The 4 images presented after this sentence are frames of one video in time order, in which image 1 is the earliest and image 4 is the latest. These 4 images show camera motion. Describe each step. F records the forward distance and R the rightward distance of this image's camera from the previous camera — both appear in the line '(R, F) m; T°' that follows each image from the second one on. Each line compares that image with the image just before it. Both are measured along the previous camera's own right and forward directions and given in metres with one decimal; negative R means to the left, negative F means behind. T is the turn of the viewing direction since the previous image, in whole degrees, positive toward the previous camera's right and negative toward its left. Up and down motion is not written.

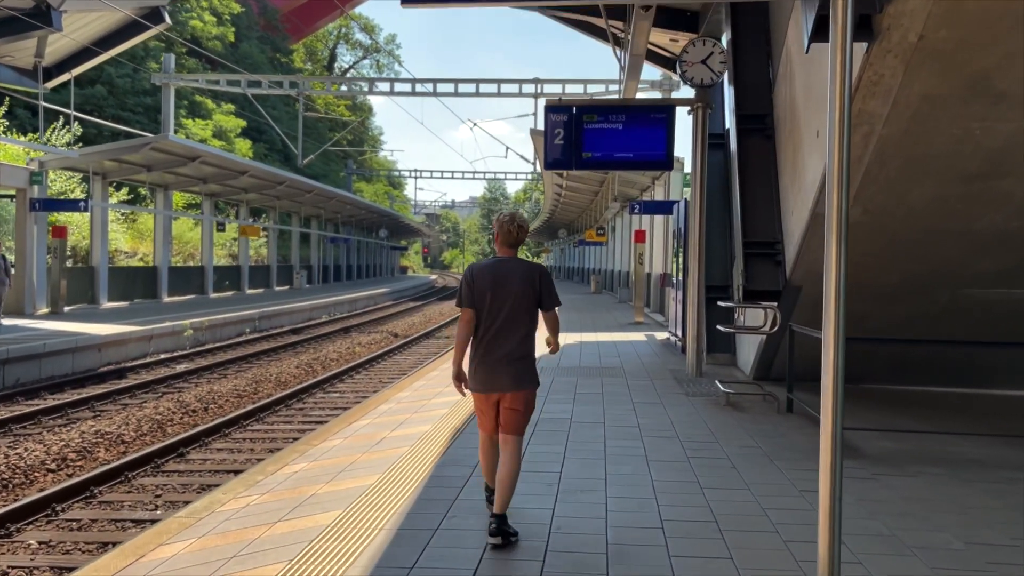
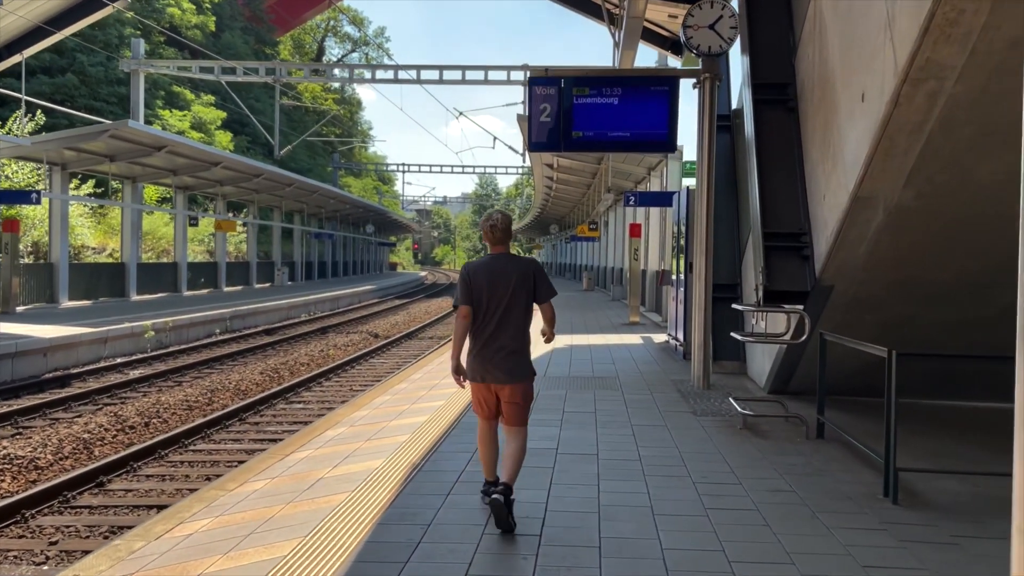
(+0.1, +1.3) m; 0°
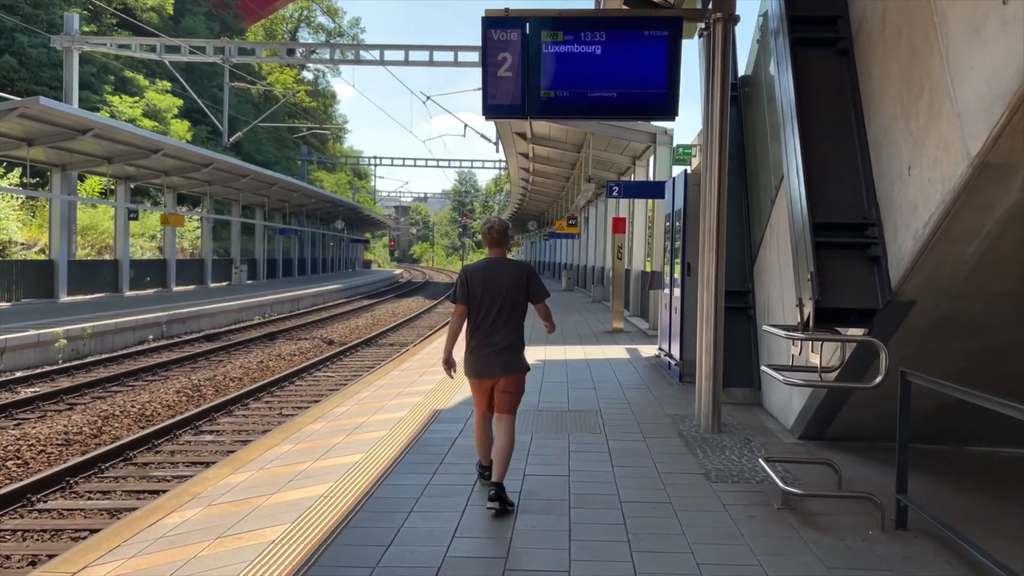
(+0.2, +2.1) m; +1°
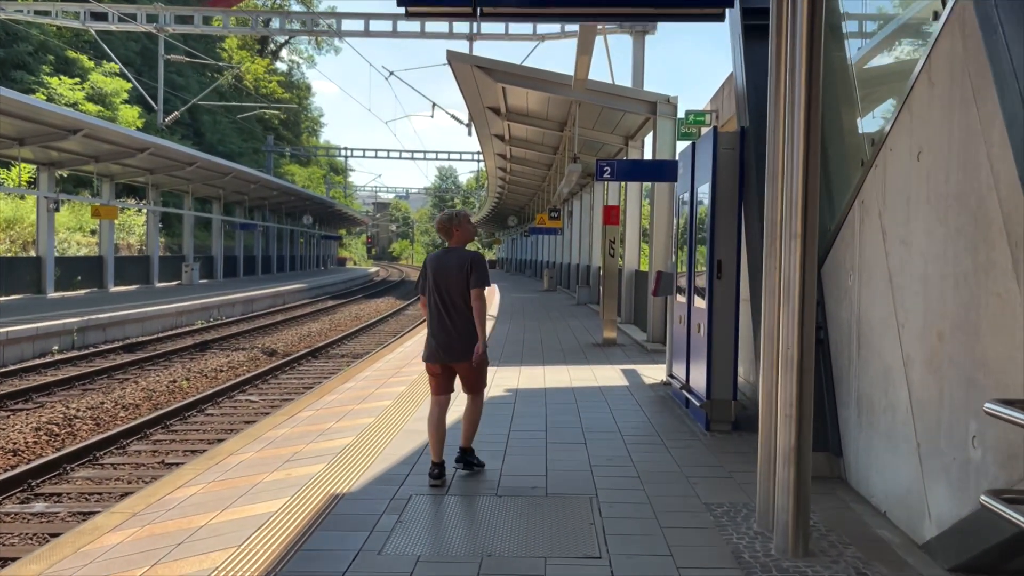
(+0.2, +2.8) m; +1°
